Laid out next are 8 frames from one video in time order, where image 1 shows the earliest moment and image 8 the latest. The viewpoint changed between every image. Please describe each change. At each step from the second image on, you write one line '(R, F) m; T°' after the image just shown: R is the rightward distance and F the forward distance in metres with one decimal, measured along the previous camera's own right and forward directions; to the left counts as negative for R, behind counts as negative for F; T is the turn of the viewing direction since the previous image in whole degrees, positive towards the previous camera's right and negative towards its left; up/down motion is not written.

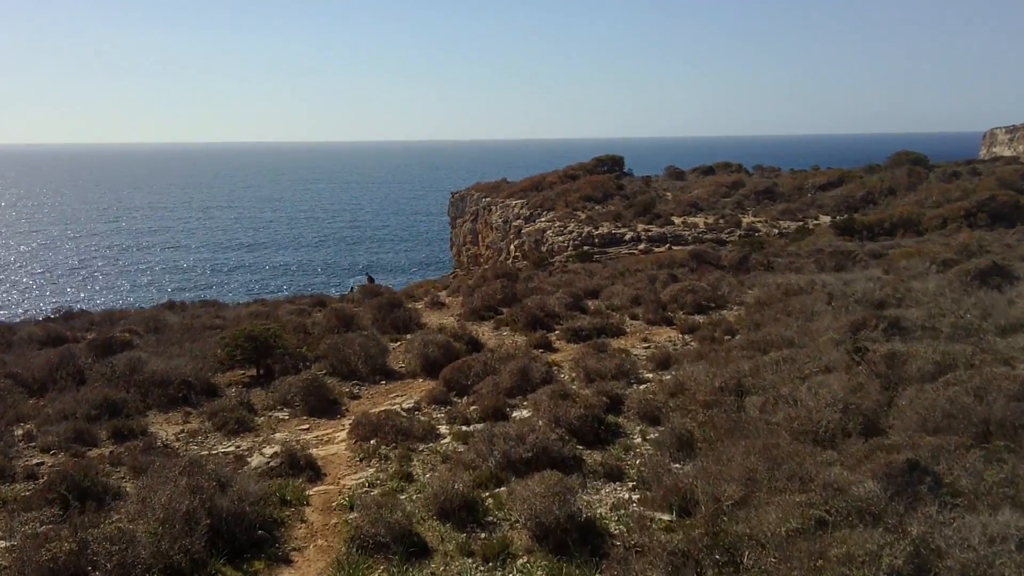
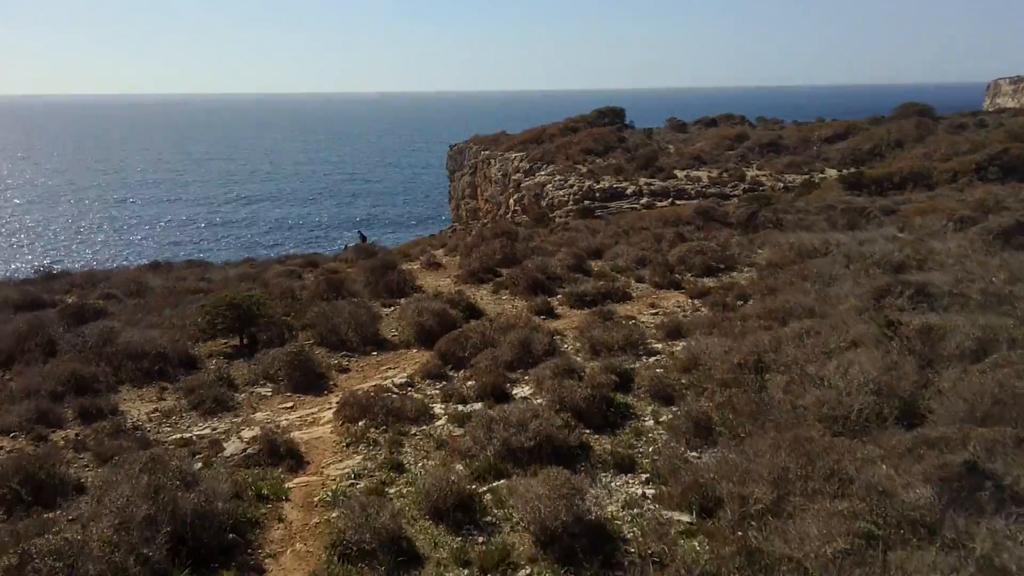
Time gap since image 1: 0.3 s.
(0.0, +0.9) m; 0°
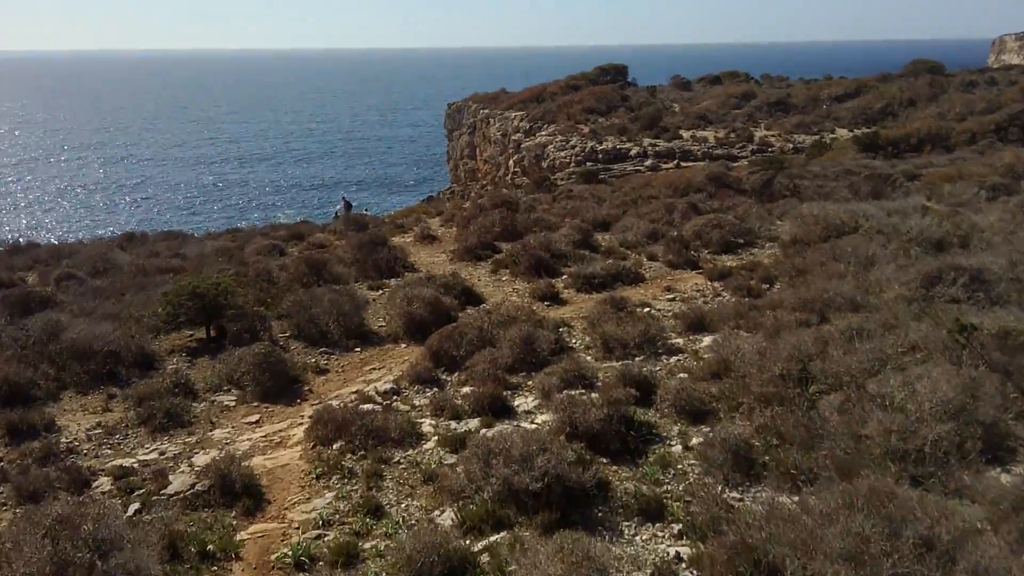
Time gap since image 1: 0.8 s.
(0.0, +1.5) m; 0°
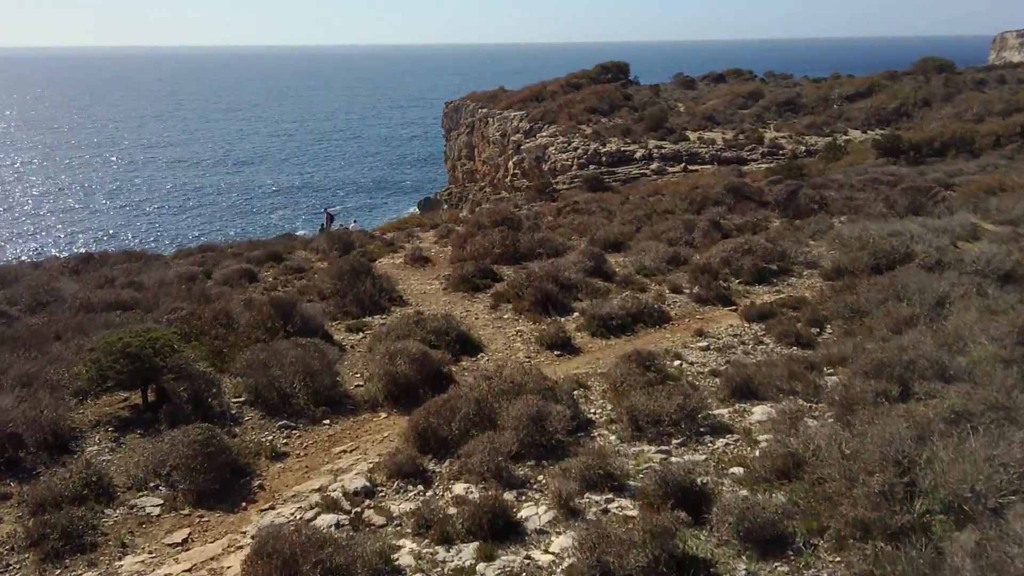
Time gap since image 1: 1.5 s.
(-0.1, +2.0) m; 0°
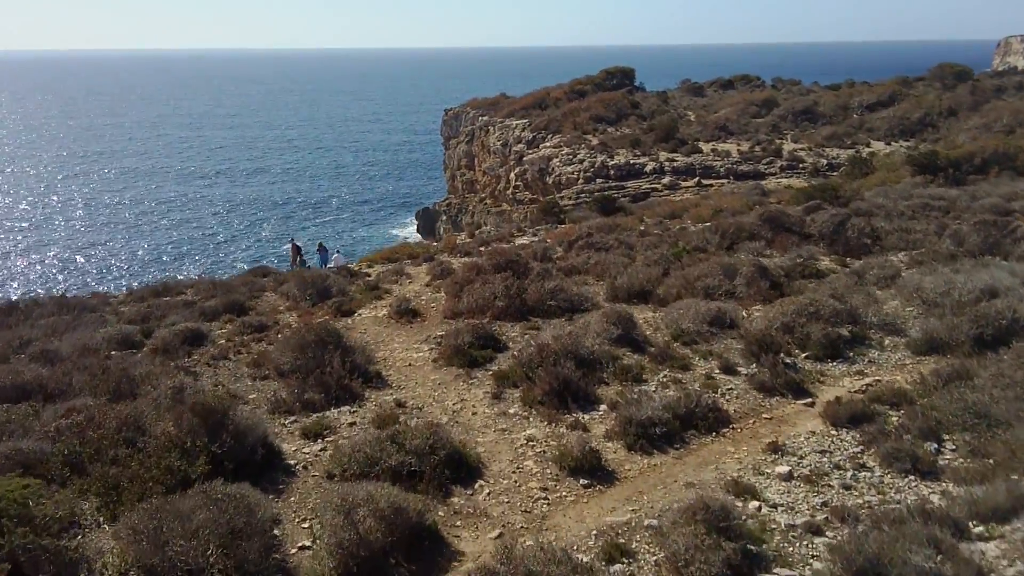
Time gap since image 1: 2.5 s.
(-0.1, +2.9) m; 0°
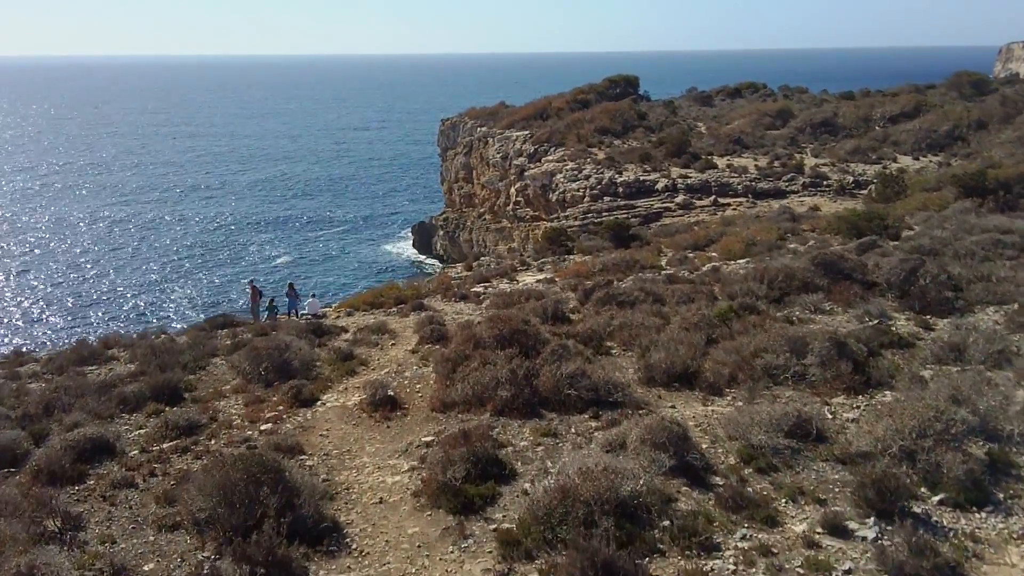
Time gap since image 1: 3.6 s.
(-0.1, +3.2) m; 0°
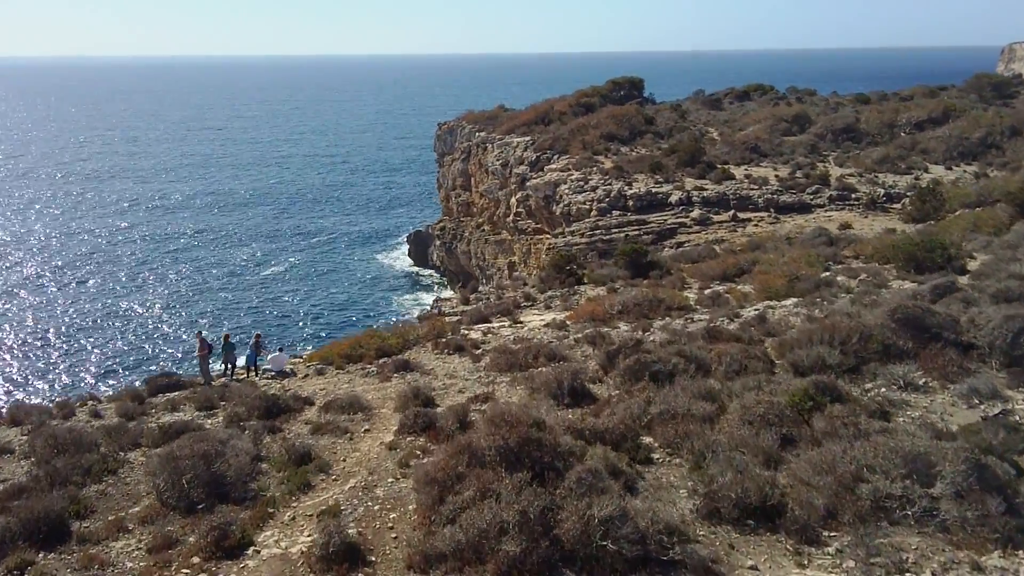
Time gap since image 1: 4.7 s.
(-0.1, +3.2) m; 0°
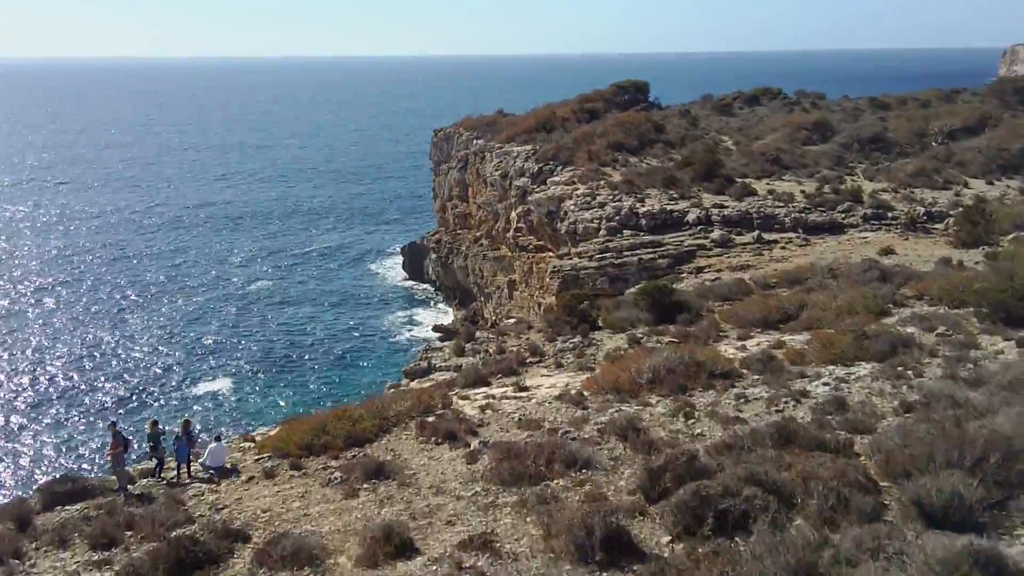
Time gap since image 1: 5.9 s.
(-0.1, +3.5) m; 0°
